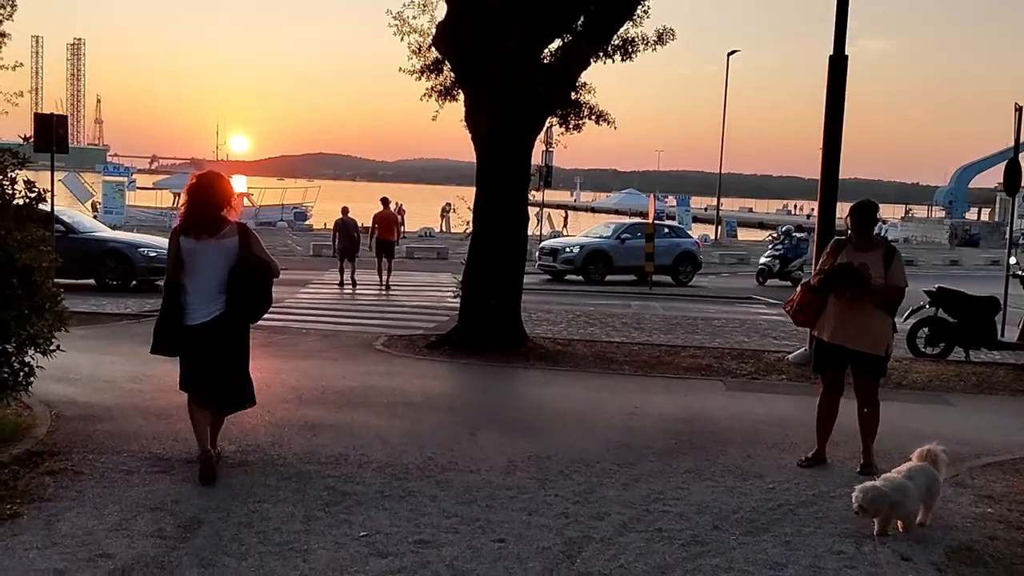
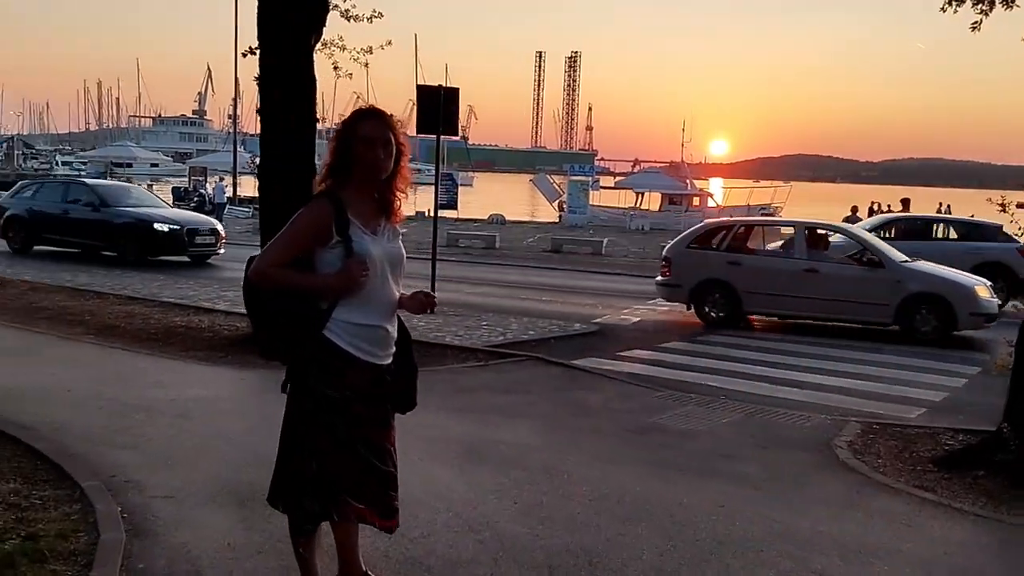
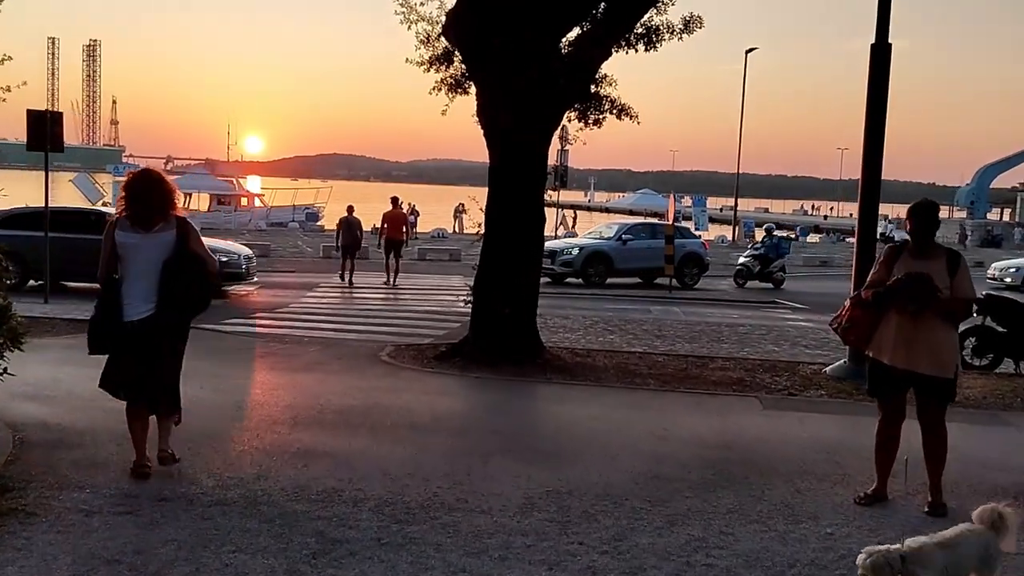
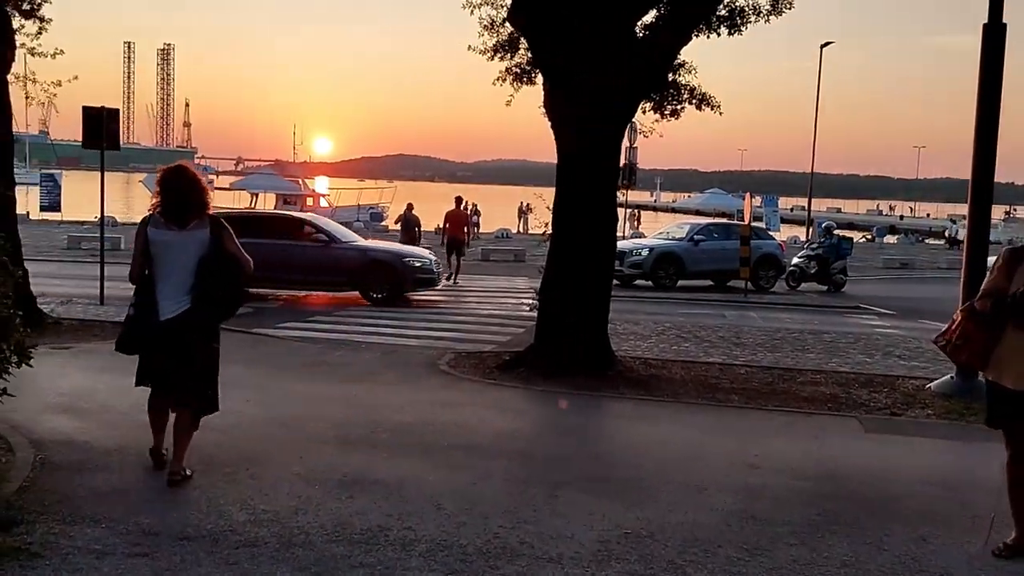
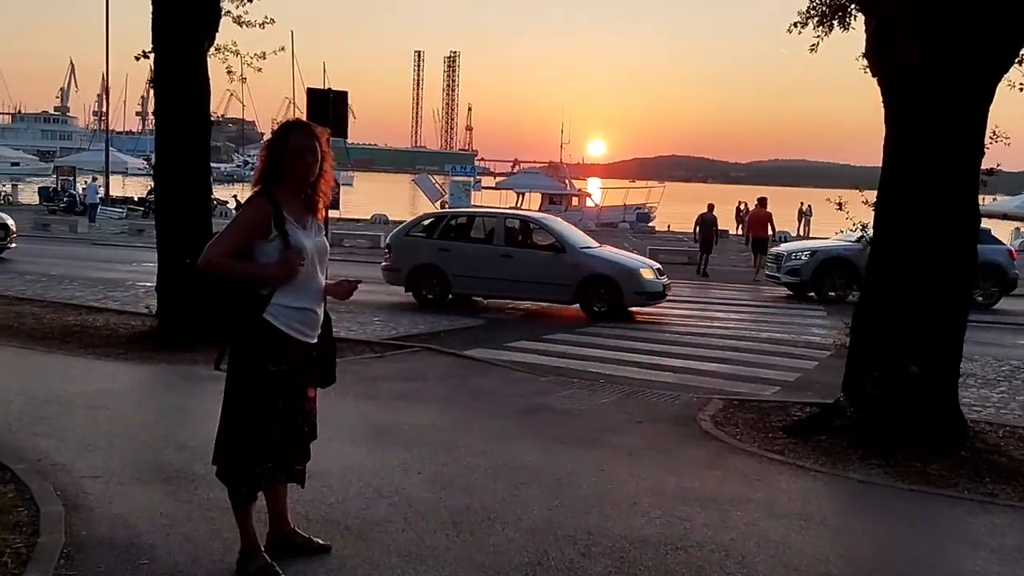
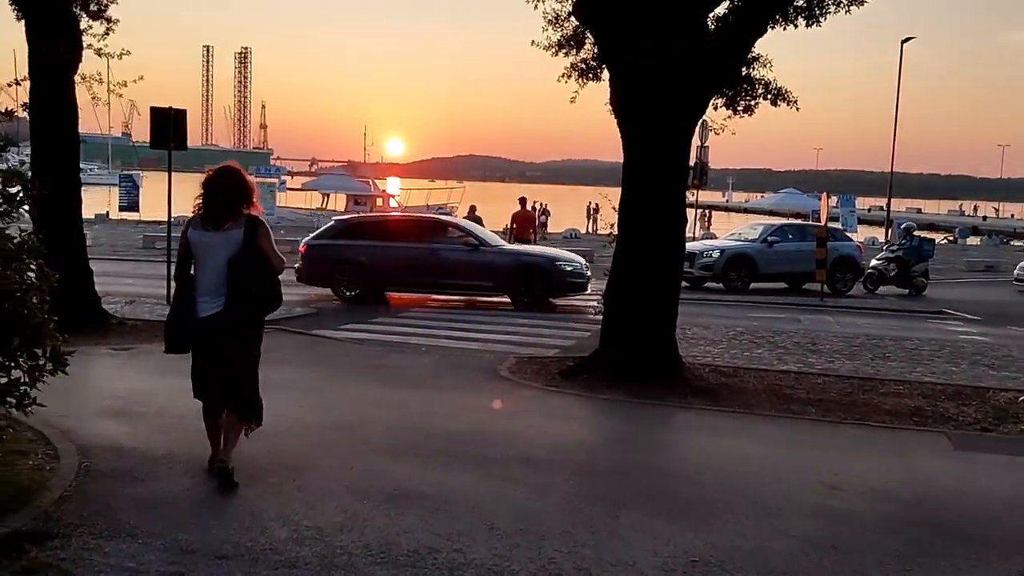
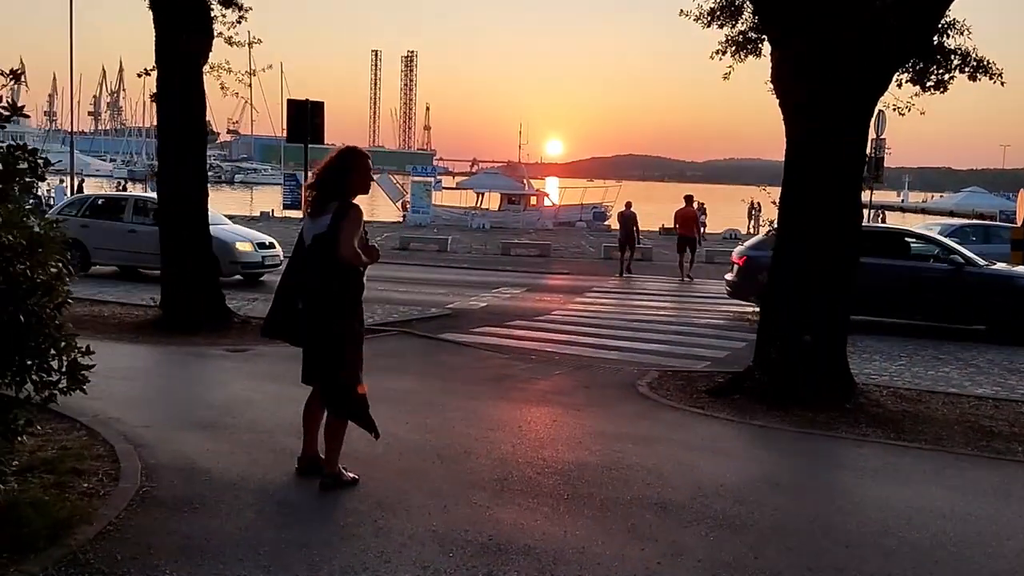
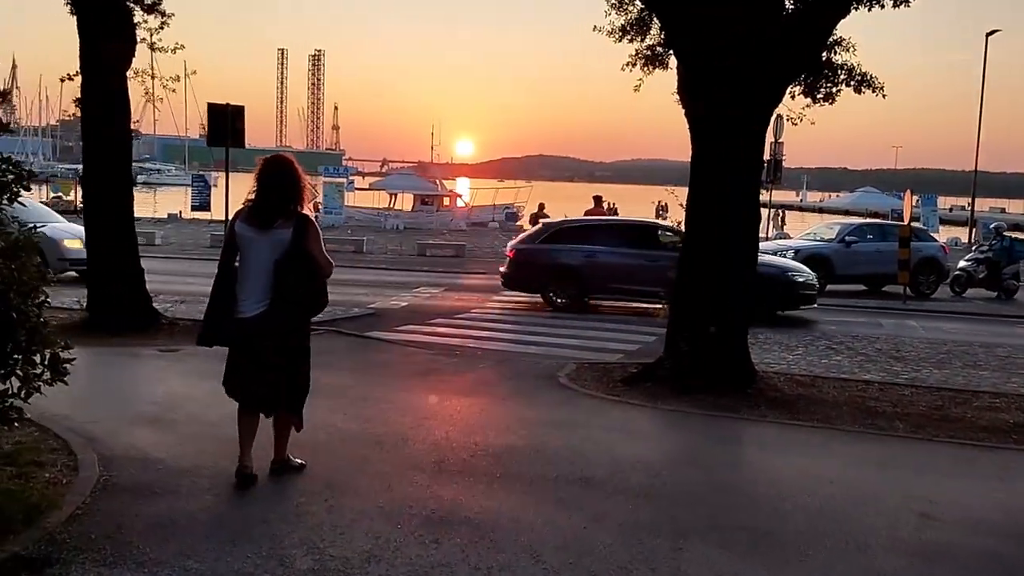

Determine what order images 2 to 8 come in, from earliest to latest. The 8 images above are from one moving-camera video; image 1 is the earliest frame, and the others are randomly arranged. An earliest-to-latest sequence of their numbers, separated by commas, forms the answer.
3, 4, 6, 8, 7, 5, 2
